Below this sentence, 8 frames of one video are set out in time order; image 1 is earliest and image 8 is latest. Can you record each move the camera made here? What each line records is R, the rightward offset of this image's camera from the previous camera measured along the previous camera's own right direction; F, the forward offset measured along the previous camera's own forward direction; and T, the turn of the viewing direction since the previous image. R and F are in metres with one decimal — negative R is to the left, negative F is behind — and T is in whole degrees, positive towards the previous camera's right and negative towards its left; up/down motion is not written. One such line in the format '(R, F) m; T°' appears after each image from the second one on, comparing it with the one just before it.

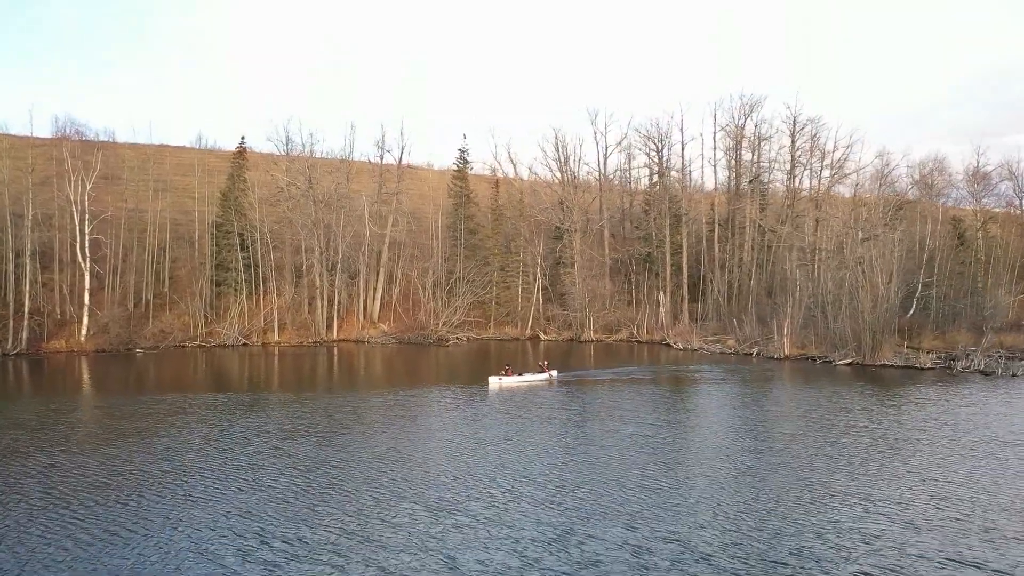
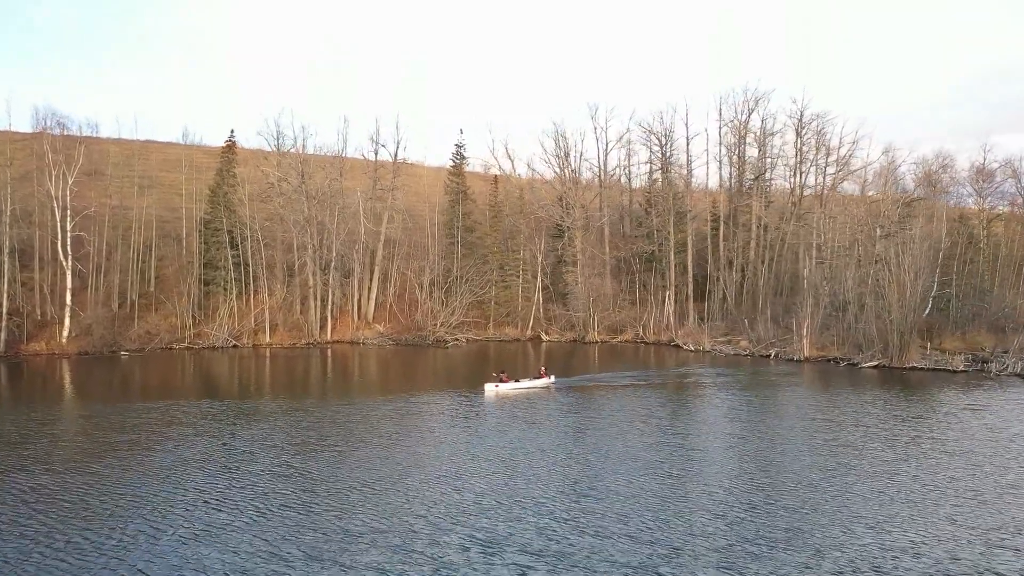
(-1.1, +1.8) m; +1°
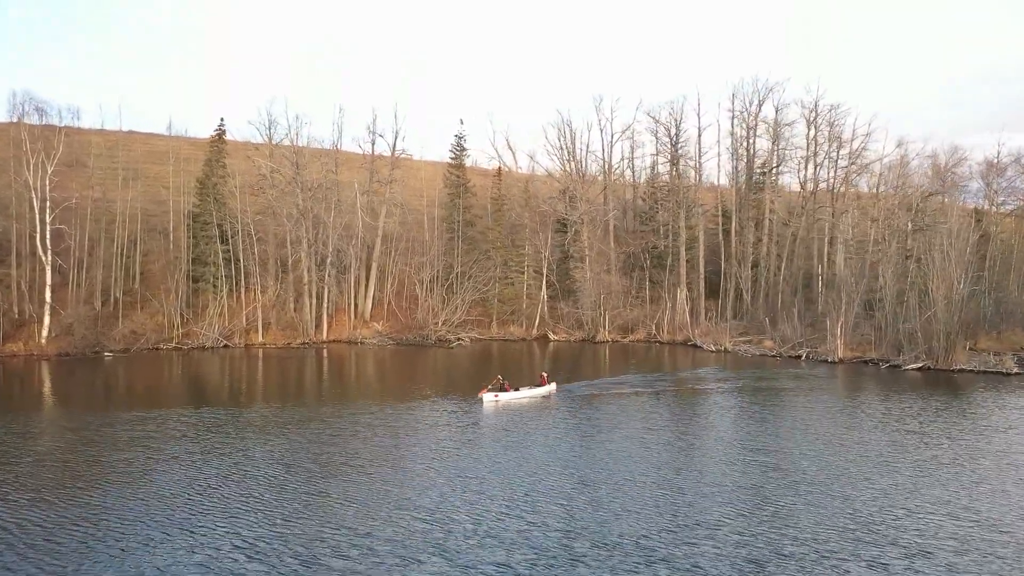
(-1.5, +2.4) m; +1°
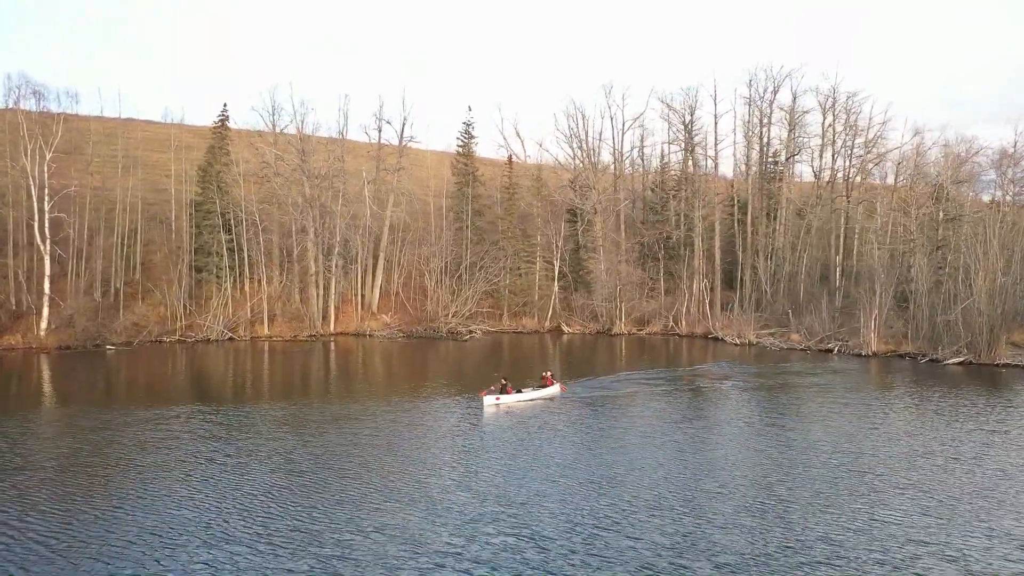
(-1.3, +1.3) m; +1°
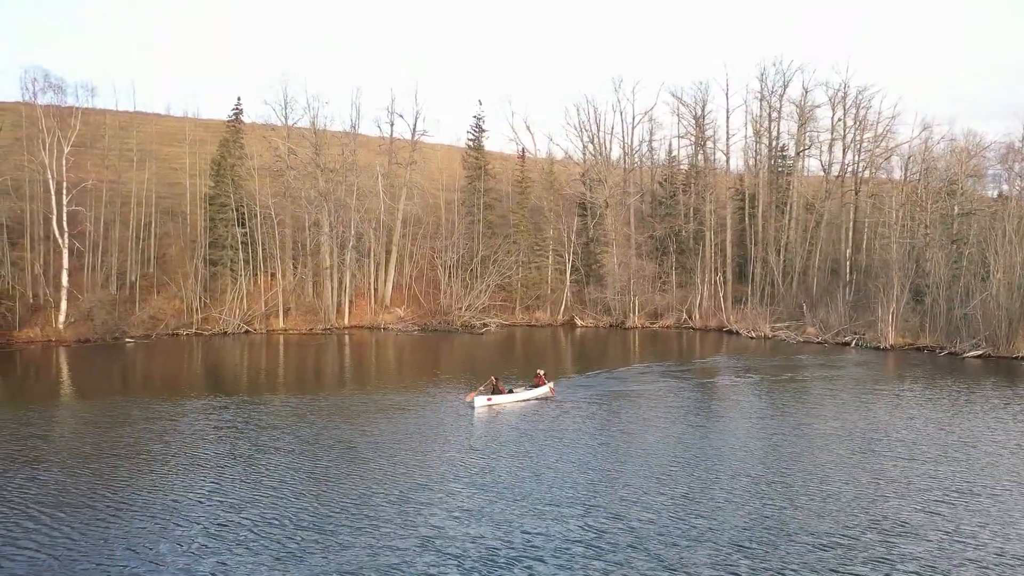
(-1.1, -0.3) m; 0°
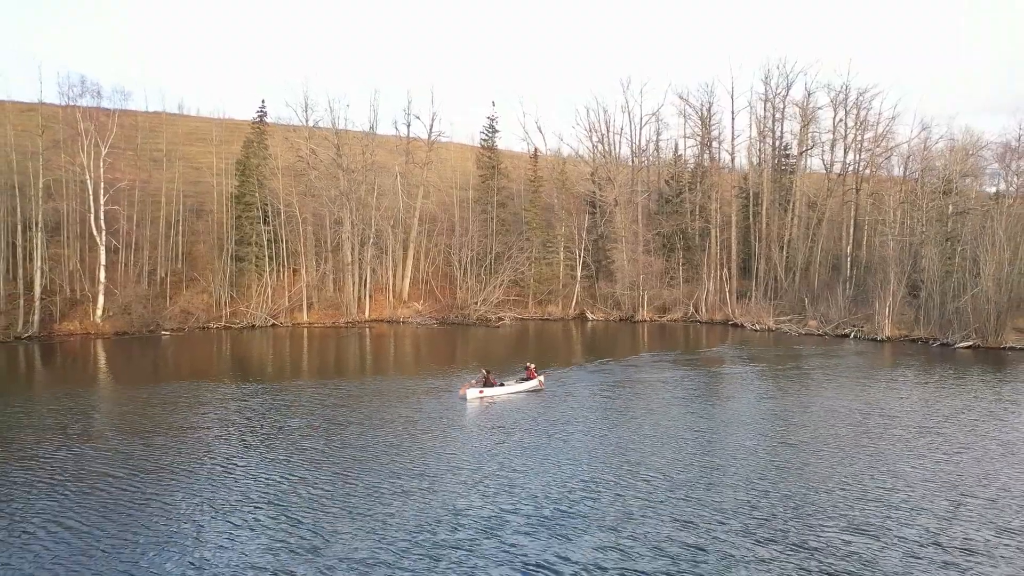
(-0.7, -2.1) m; 0°
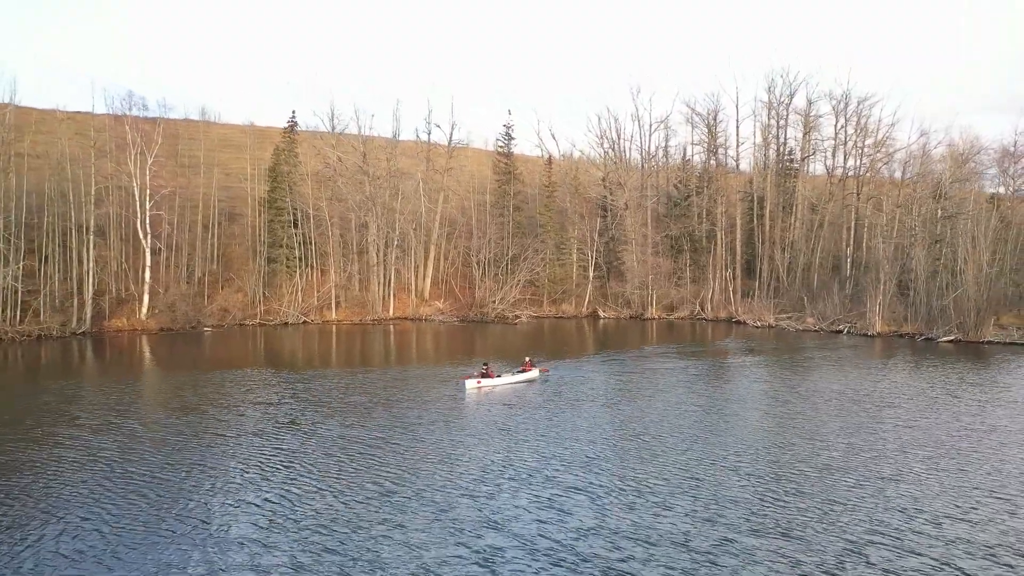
(-0.4, -3.1) m; -1°
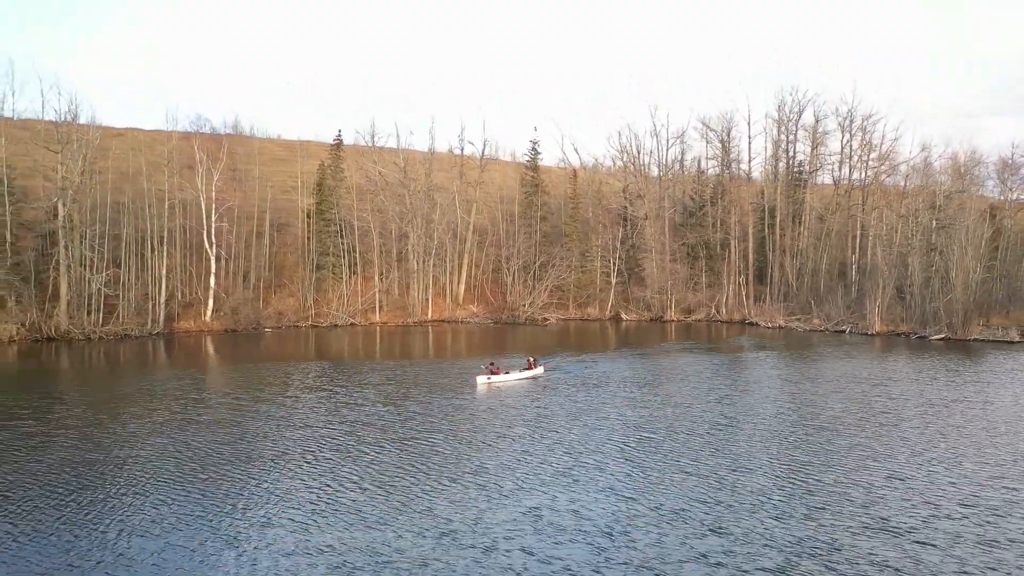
(-1.3, -4.6) m; -1°
